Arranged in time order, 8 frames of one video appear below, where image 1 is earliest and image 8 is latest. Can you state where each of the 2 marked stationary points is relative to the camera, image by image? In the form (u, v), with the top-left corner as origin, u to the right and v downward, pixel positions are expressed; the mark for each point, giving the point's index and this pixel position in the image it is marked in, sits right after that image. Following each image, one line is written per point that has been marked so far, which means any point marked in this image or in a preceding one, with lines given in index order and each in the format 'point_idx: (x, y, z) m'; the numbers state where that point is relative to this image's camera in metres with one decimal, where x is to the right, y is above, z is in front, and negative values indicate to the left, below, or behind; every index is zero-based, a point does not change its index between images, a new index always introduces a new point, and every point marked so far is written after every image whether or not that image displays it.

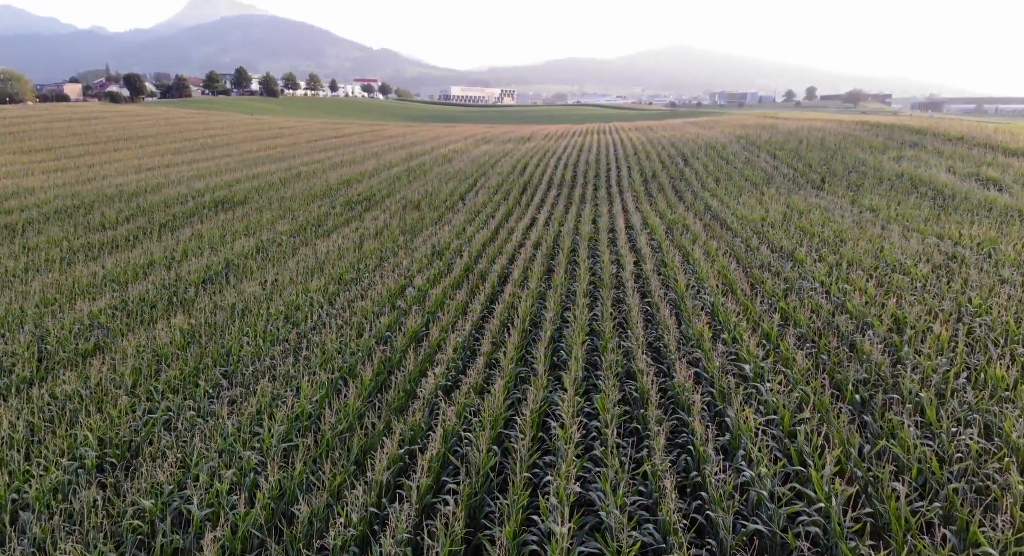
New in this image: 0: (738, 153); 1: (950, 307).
0: (+6.8, +3.8, +19.3) m
1: (+3.5, -0.2, +5.0) m
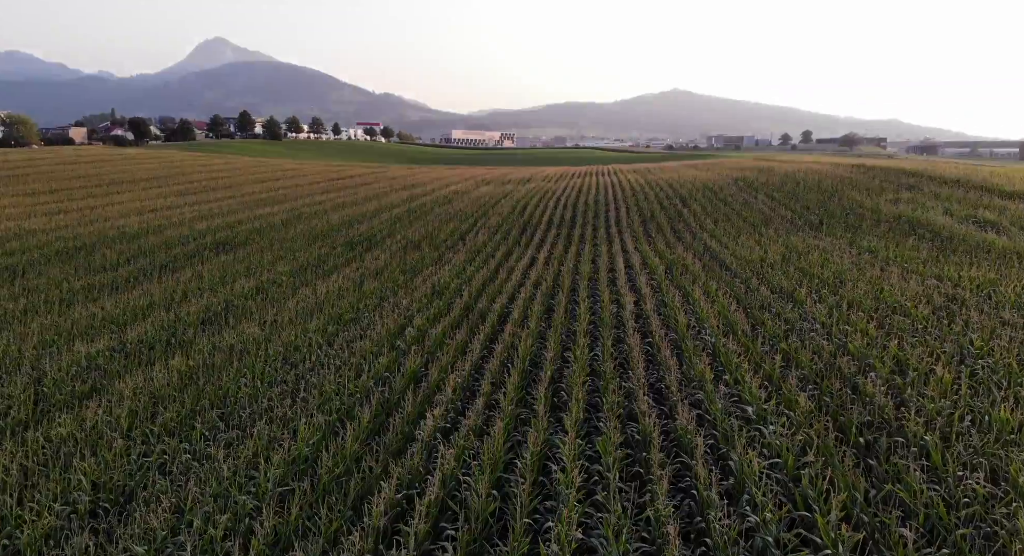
0: (+6.8, +2.5, +19.5) m
1: (+3.5, -0.6, +5.0) m
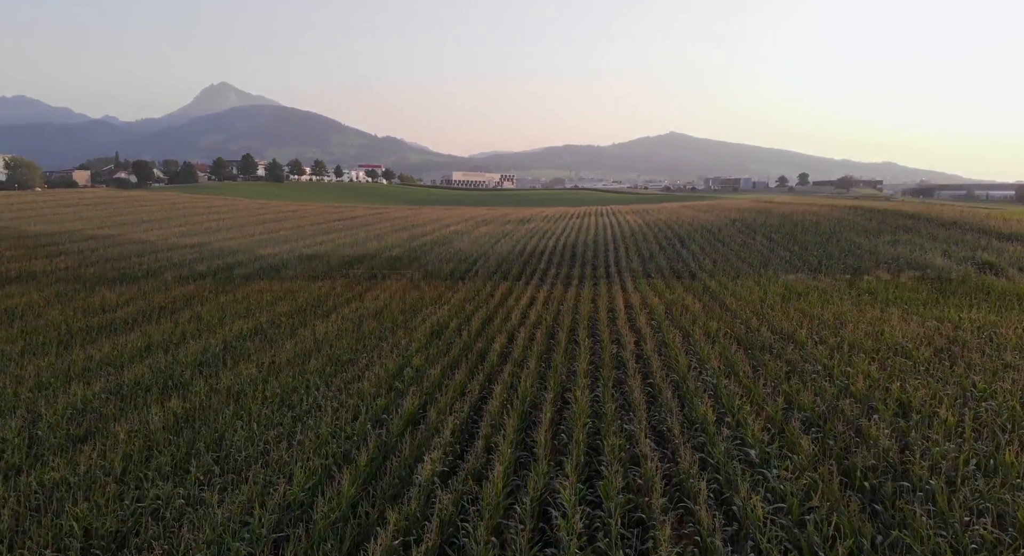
0: (+6.8, +1.2, +19.6) m
1: (+3.5, -0.9, +5.0) m
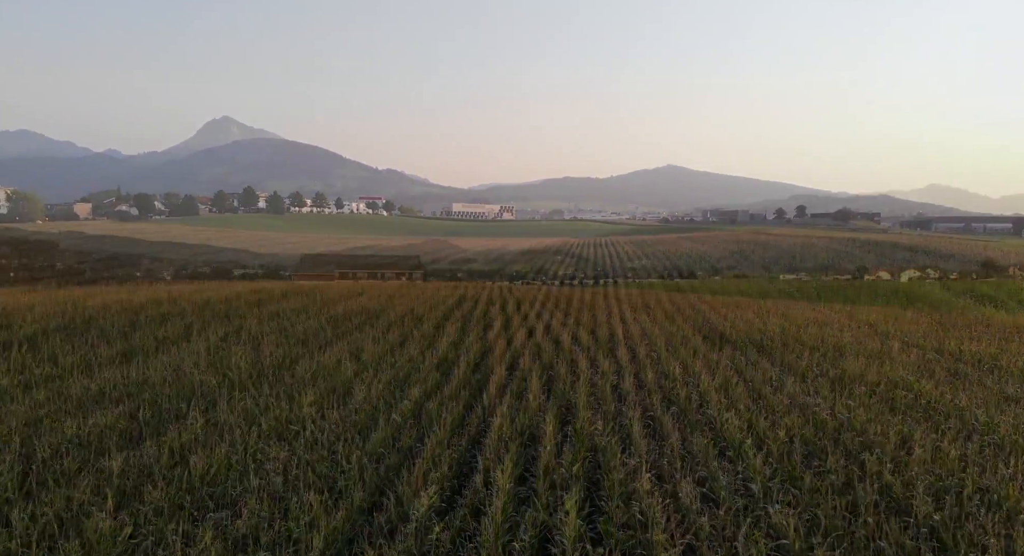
0: (+6.8, +0.2, +19.7) m
1: (+3.5, -1.1, +4.9) m
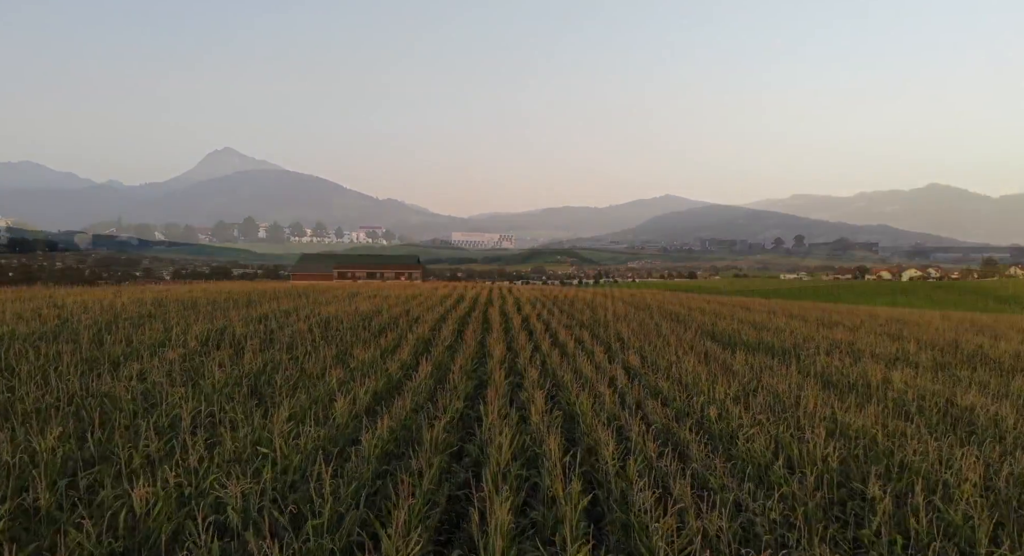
0: (+6.2, -1.5, +20.1) m
1: (+2.9, -3.0, +5.4) m
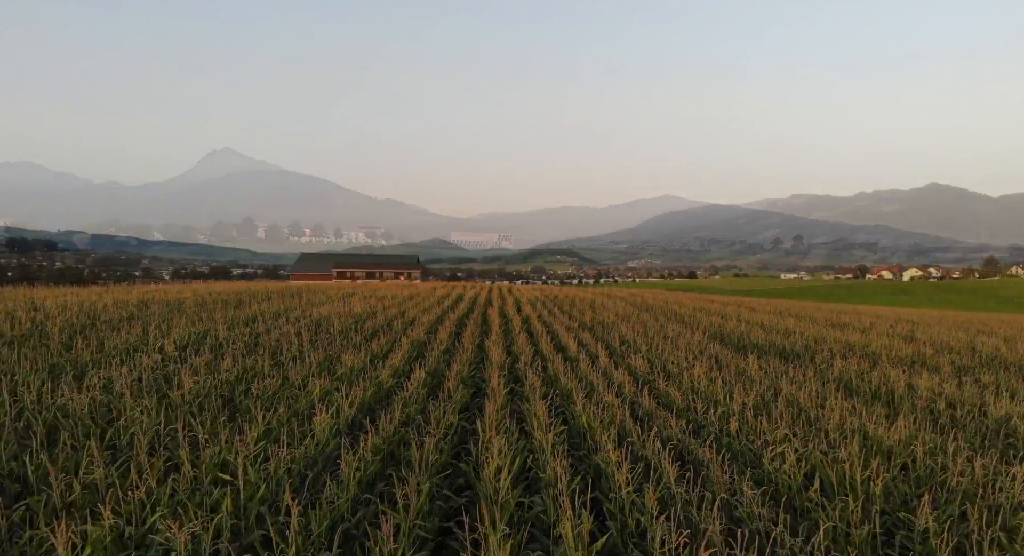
0: (+6.2, -1.5, +18.4) m
1: (+2.9, -3.0, +3.6) m
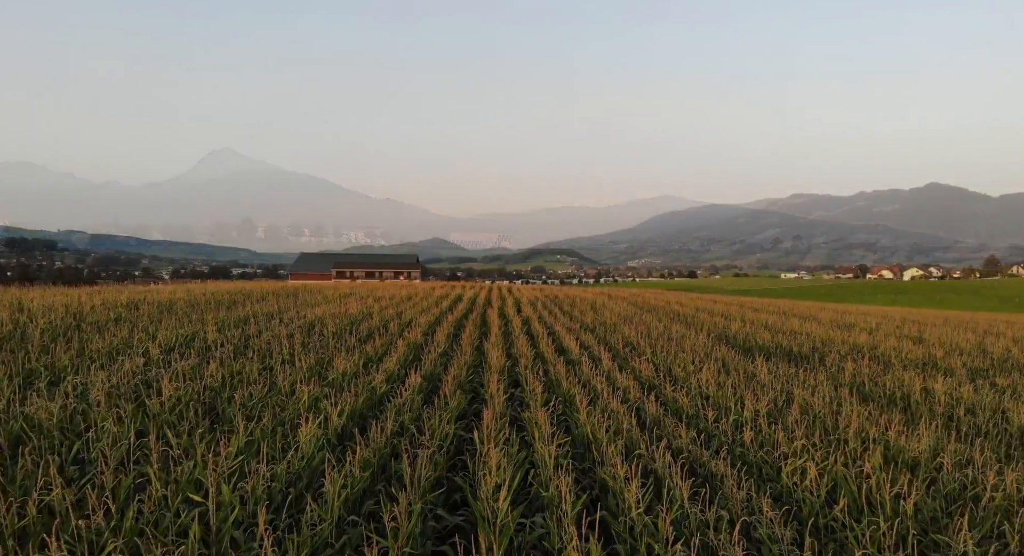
0: (+7.0, +0.3, +19.9) m
1: (+3.8, -1.1, +5.2) m
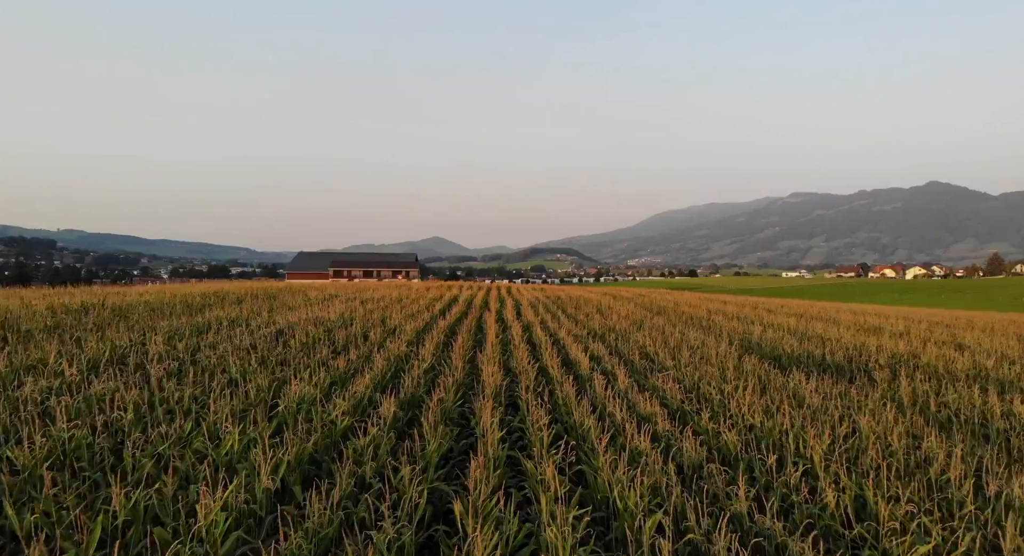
0: (+7.0, +0.3, +18.2) m
1: (+3.7, -1.1, +3.4) m
